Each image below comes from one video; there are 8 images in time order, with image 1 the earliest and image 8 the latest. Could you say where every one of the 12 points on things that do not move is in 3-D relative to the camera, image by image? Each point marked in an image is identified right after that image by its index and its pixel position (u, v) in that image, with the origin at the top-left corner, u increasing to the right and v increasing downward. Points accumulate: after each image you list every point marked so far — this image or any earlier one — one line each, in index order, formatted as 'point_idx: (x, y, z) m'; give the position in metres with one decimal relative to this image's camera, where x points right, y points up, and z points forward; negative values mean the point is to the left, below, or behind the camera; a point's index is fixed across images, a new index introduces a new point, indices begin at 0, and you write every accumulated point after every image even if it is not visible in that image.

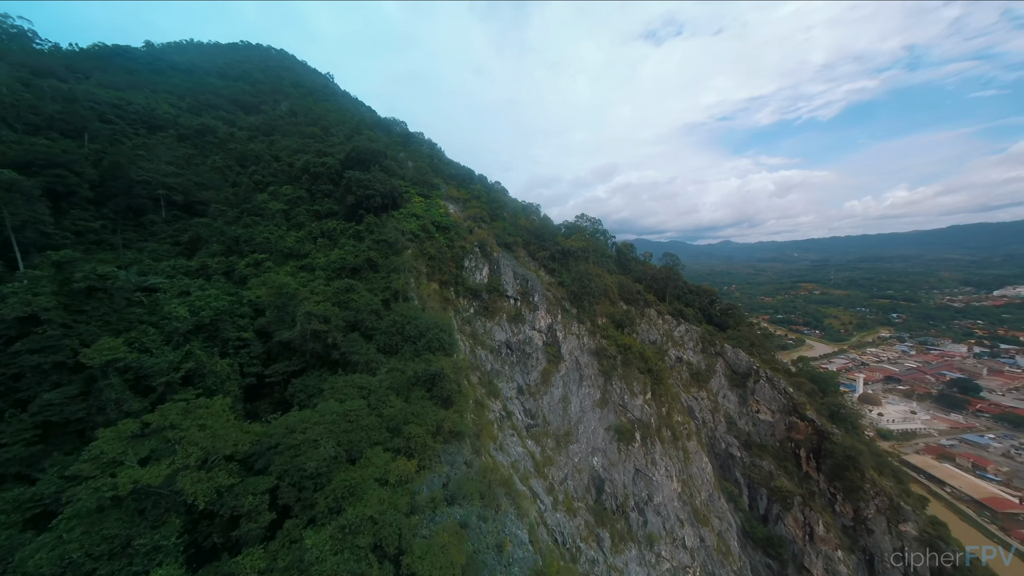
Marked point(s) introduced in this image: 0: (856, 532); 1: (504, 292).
0: (+18.0, -12.5, +16.3) m
1: (-0.5, -0.2, +17.0) m
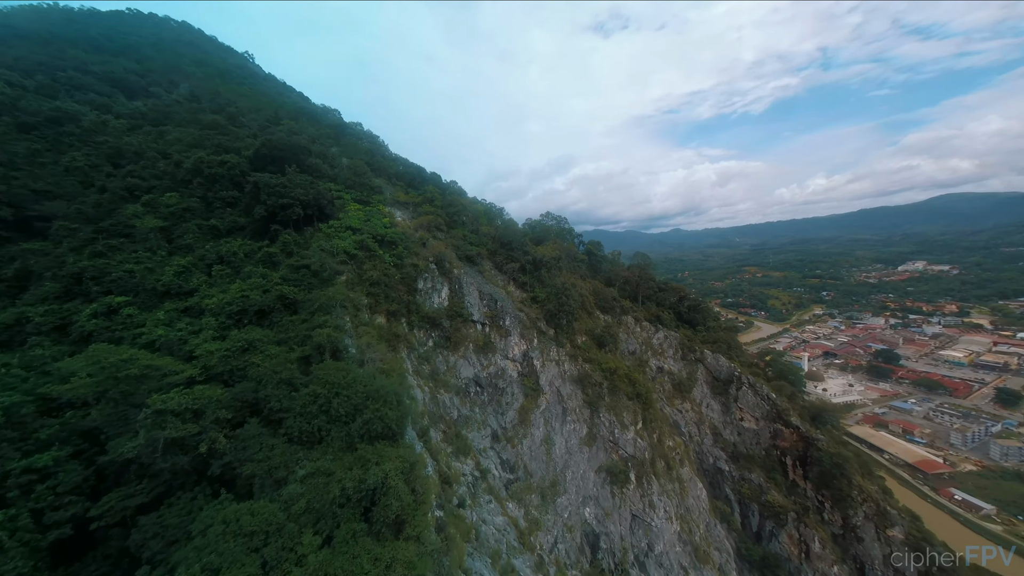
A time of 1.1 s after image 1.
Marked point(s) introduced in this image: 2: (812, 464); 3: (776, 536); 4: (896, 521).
0: (+17.0, -12.6, +16.0) m
1: (-1.9, -1.3, +14.3) m
2: (+16.7, -9.8, +17.5) m
3: (+13.6, -12.8, +16.2) m
4: (+19.4, -11.8, +15.7) m
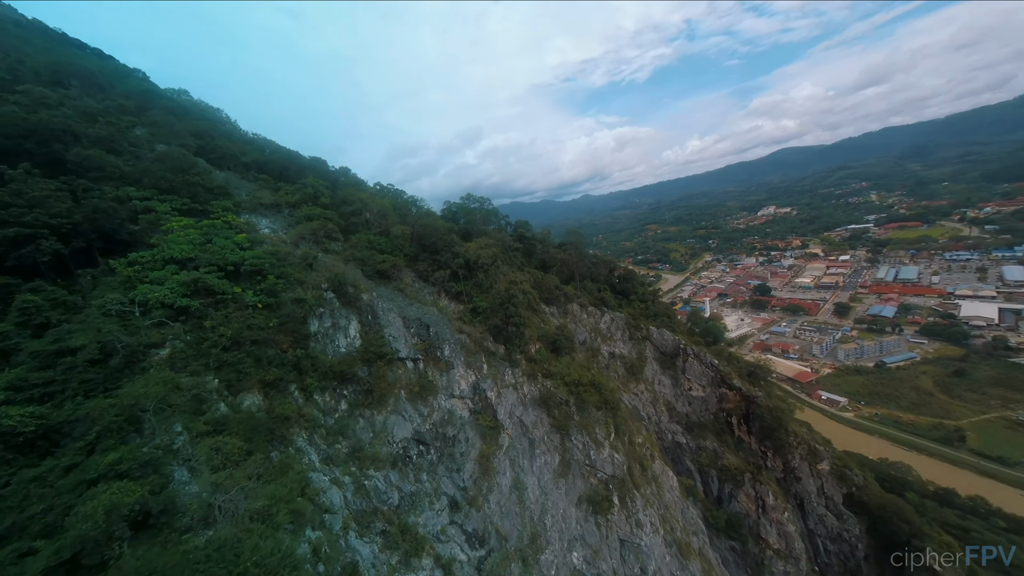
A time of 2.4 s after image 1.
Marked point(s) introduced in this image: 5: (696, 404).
0: (+15.4, -10.6, +17.5) m
1: (-4.0, -2.2, +10.7) m
2: (+14.3, -7.7, +18.7) m
3: (+12.0, -11.2, +17.0) m
4: (+17.6, -9.5, +17.7) m
5: (+11.5, -7.2, +19.8) m
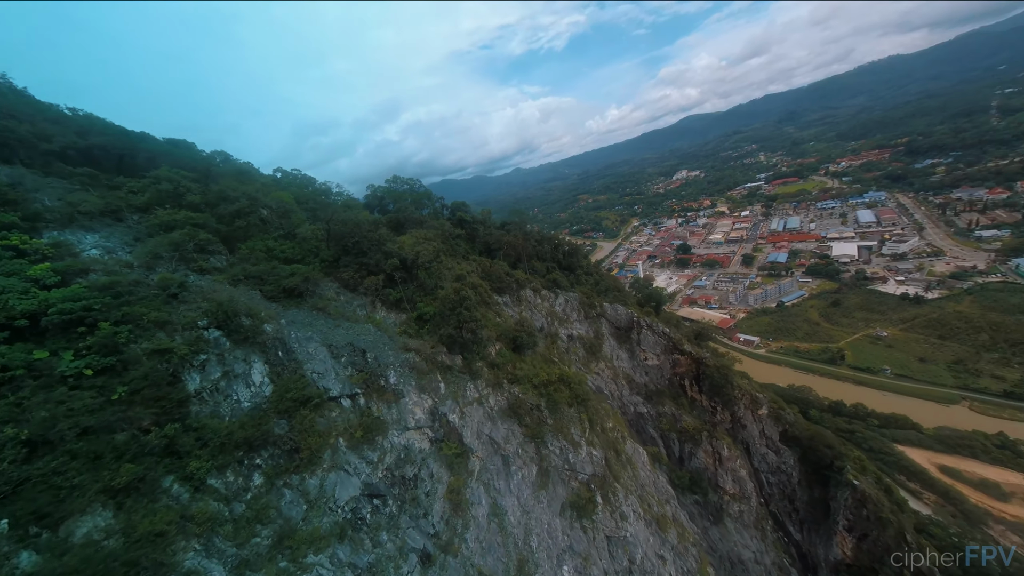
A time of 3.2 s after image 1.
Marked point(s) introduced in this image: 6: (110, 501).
0: (+13.5, -8.4, +19.1) m
1: (-5.0, -2.8, +8.4) m
2: (+12.0, -5.7, +19.9) m
3: (+10.4, -9.5, +18.1) m
4: (+15.6, -7.1, +19.6) m
5: (+9.0, -5.4, +20.4) m
6: (-6.5, -3.4, +5.1) m
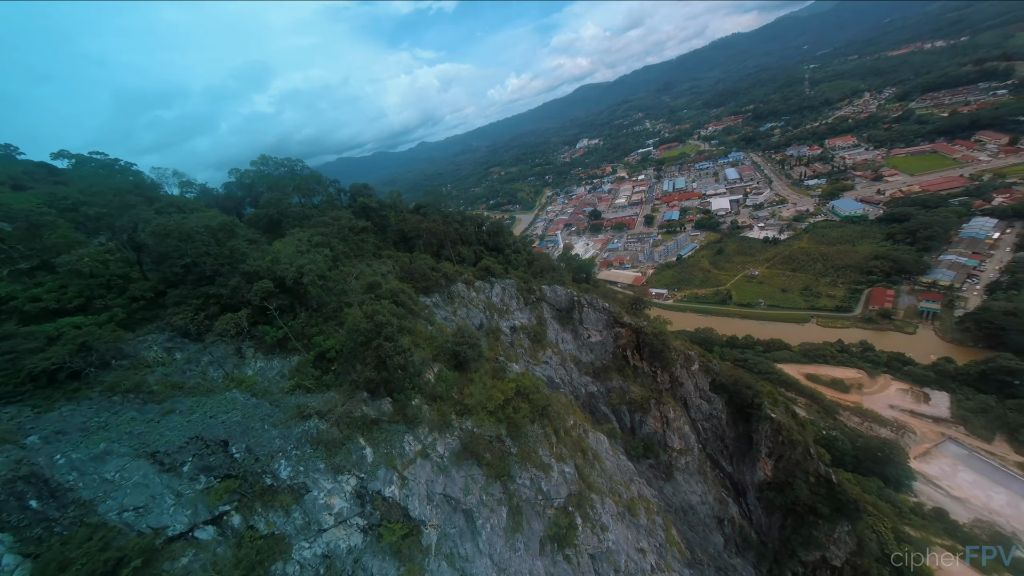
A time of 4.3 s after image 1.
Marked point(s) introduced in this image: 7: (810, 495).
0: (+10.4, -6.3, +20.1) m
1: (-5.7, -3.9, +5.0) m
2: (+8.4, -3.7, +20.3) m
3: (+7.7, -7.8, +18.5) m
4: (+12.0, -4.6, +20.9) m
5: (+5.3, -3.8, +20.0) m
6: (-6.2, -4.9, +1.5) m
7: (+18.0, -12.5, +19.1) m
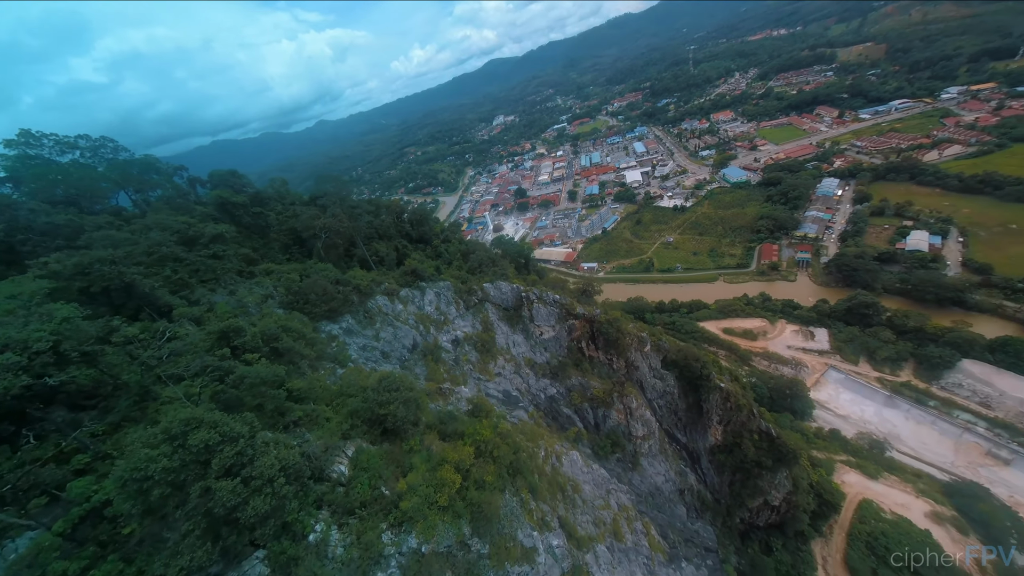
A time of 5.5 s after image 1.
0: (+7.3, -5.1, +19.3) m
1: (-5.3, -5.3, +1.1) m
2: (+5.1, -2.8, +18.9) m
3: (+5.3, -7.0, +17.3) m
4: (+8.6, -3.3, +20.3) m
5: (+2.2, -3.3, +18.0) m
6: (-5.0, -6.5, -2.4) m
7: (+15.6, -10.5, +20.4) m
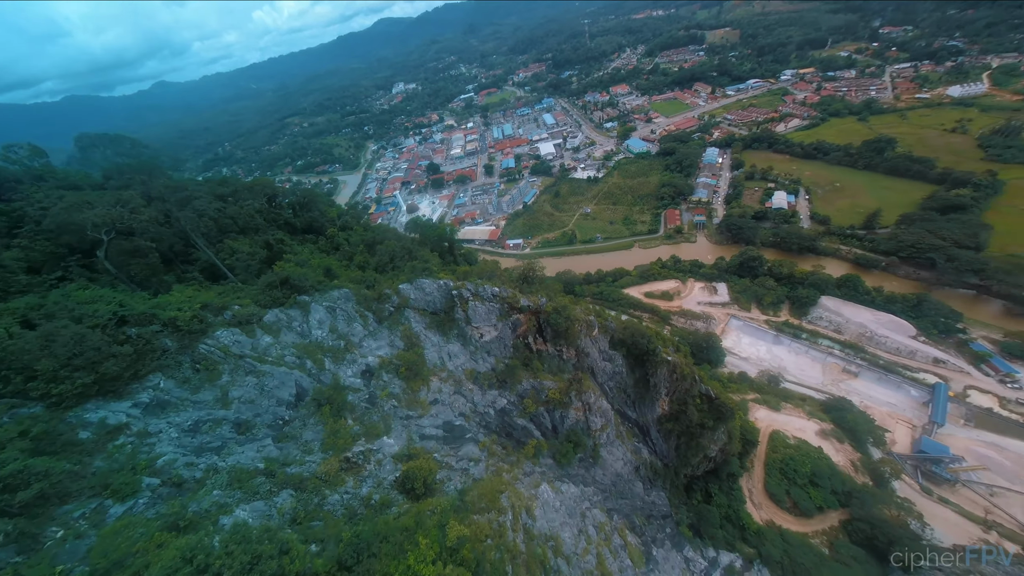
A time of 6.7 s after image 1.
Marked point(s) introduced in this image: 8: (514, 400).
0: (+4.0, -4.0, +17.5) m
1: (-3.9, -6.6, -3.0) m
2: (+1.7, -2.0, +16.4) m
3: (+2.7, -6.2, +15.2) m
4: (+4.8, -2.0, +18.7) m
5: (-0.9, -2.8, +14.9) m
6: (-2.7, -8.0, -6.2) m
7: (+12.3, -8.4, +20.9) m
8: (+0.1, -5.1, +14.4) m
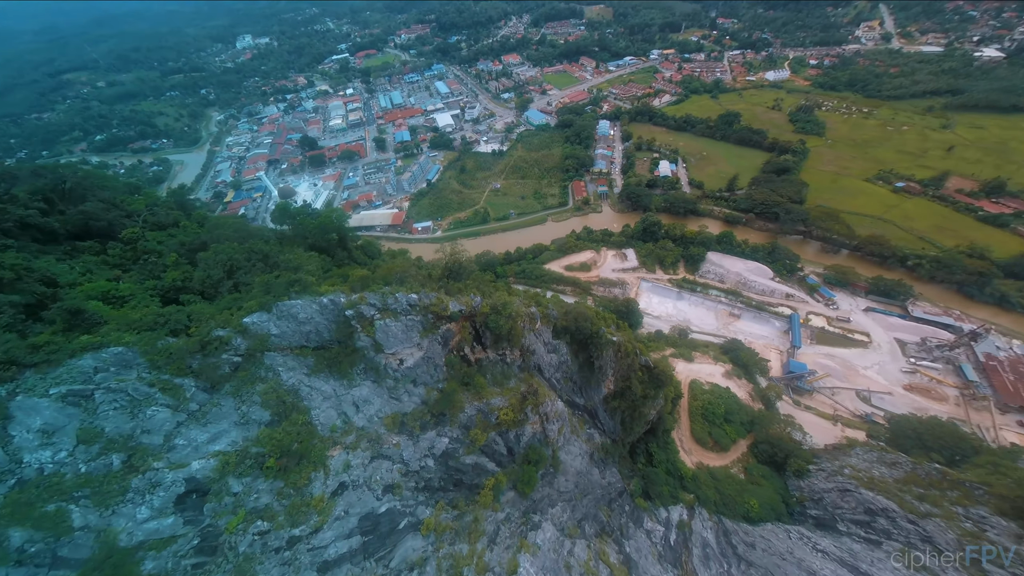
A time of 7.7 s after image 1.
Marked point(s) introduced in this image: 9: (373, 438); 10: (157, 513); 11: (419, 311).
0: (+0.9, -3.4, +14.9) m
1: (-1.0, -7.9, -6.7) m
2: (-1.2, -1.8, +13.1) m
3: (+0.5, -5.9, +12.5) m
4: (+1.2, -1.2, +16.1) m
5: (-3.2, -3.0, +11.1) m
6: (+1.2, -9.3, -9.3) m
7: (+8.4, -6.5, +20.6) m
8: (-1.9, -5.1, +11.0) m
9: (-4.3, -3.9, +8.6) m
10: (-5.8, -3.5, +5.8) m
11: (-3.5, -0.5, +11.4) m
